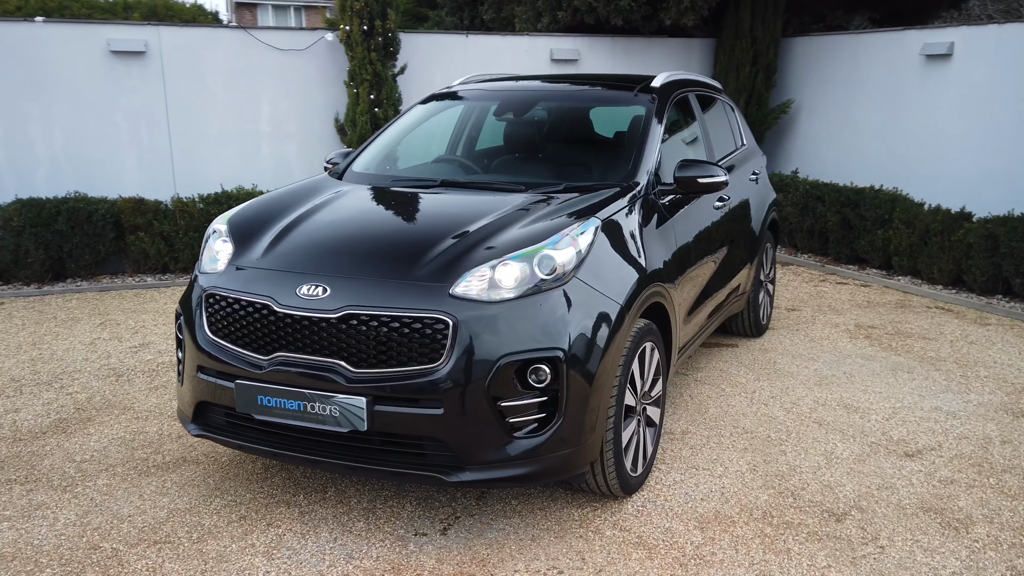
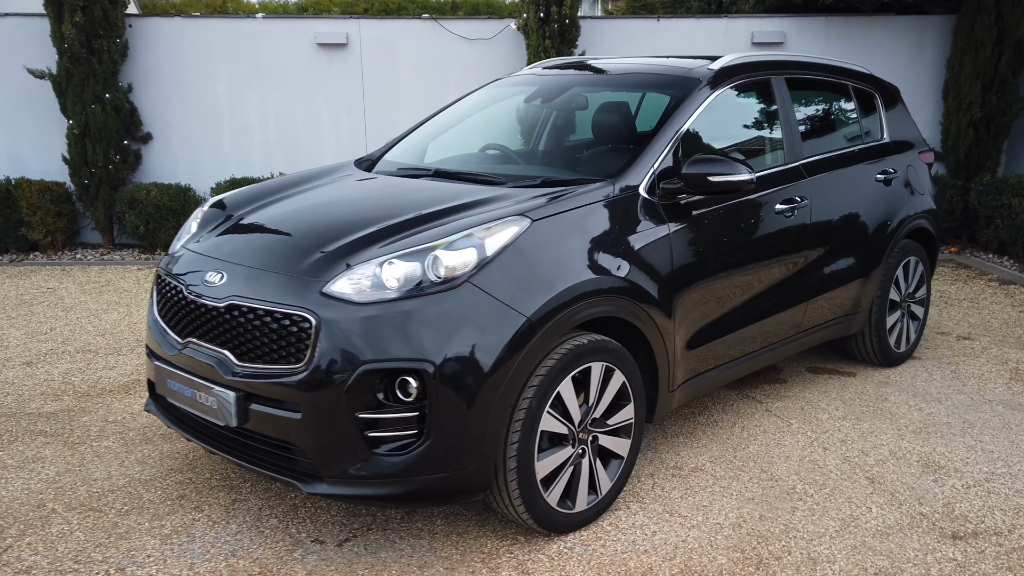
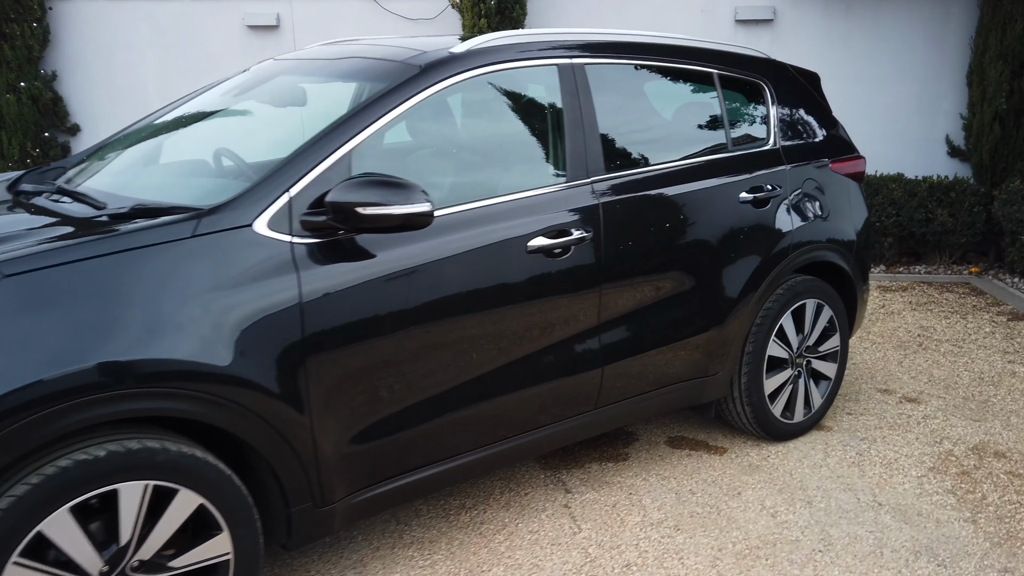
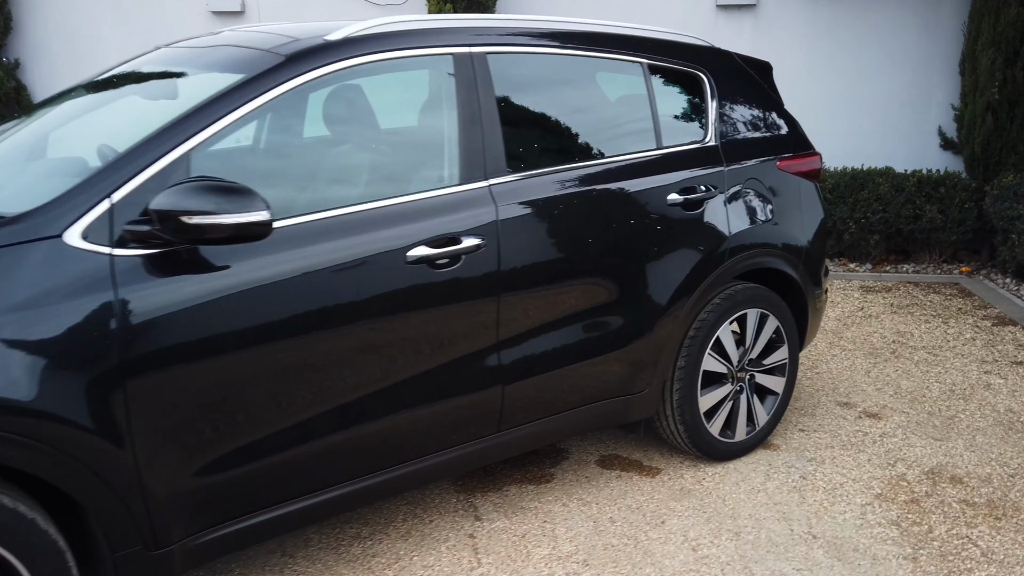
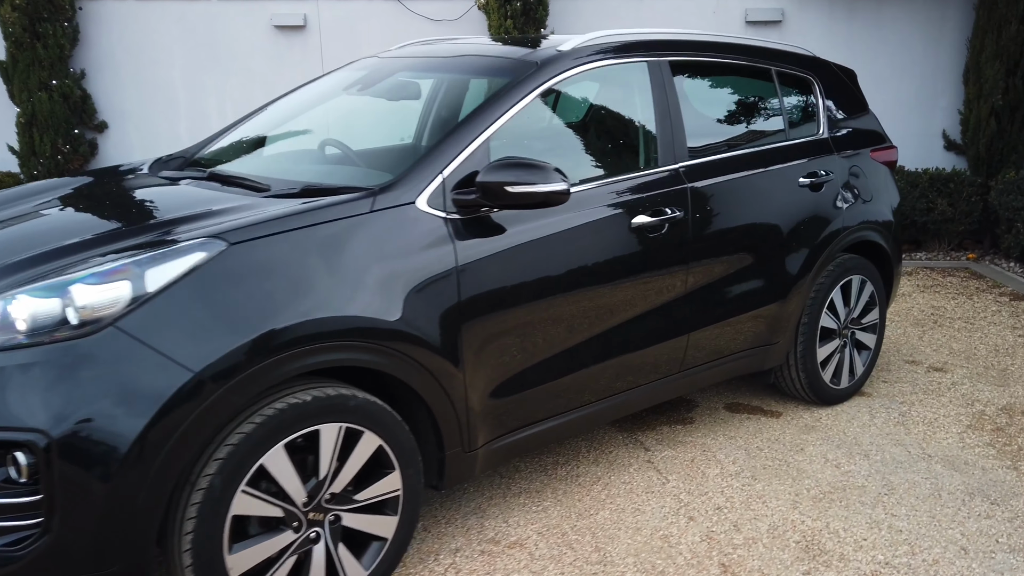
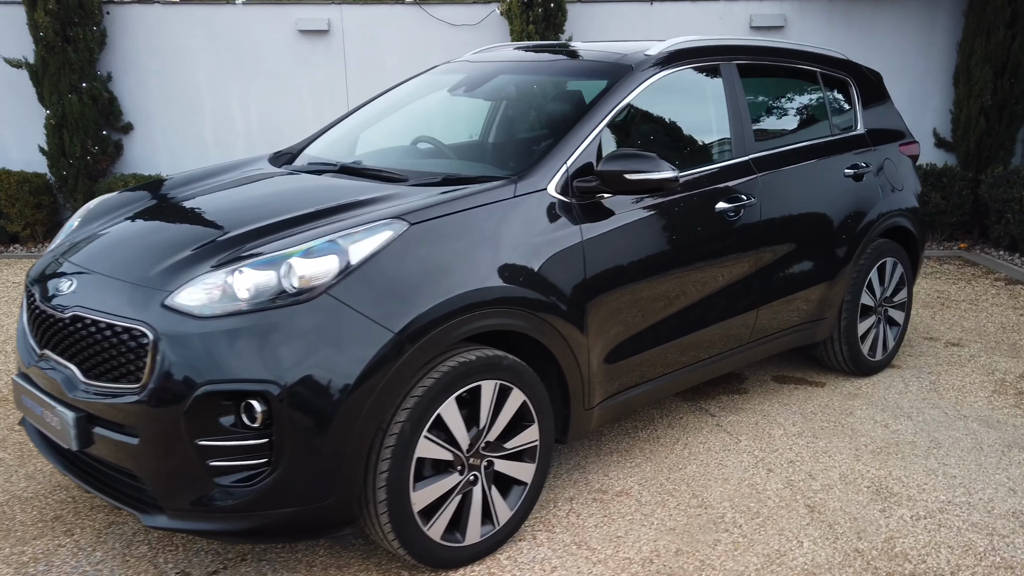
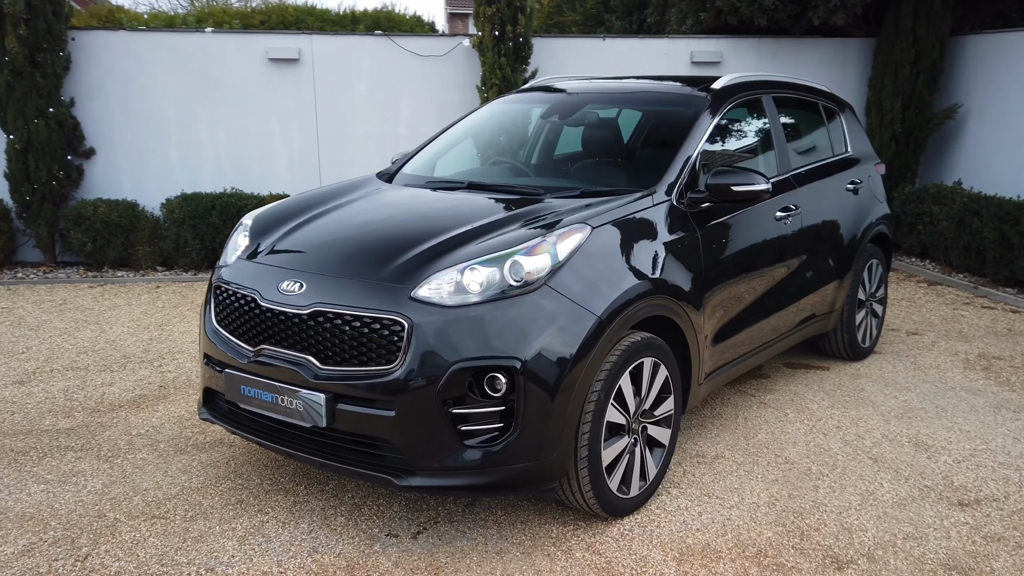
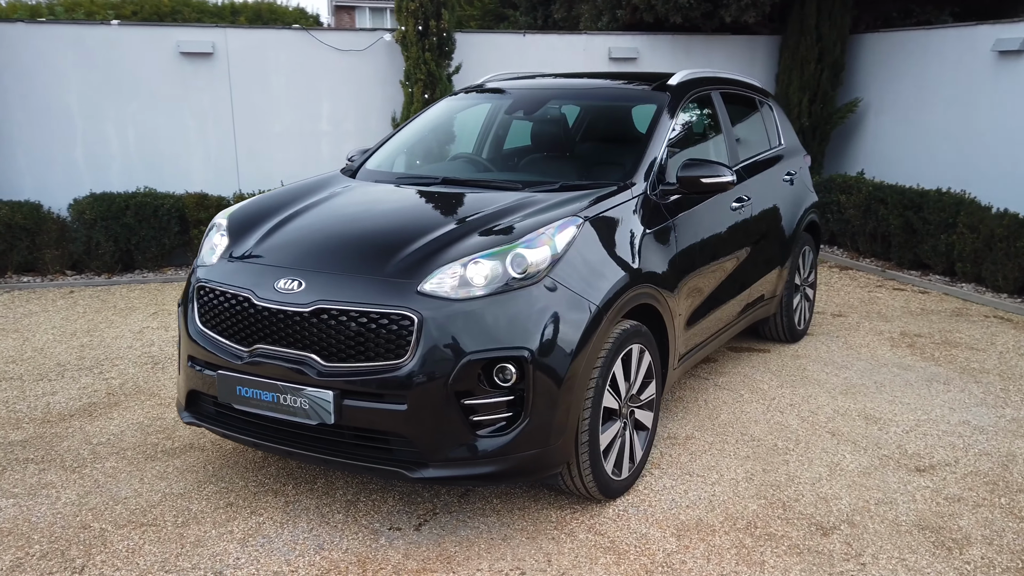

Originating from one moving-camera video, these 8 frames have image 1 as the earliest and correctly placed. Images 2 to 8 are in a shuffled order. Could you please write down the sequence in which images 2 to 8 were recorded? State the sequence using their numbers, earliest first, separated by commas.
8, 7, 2, 6, 5, 3, 4
